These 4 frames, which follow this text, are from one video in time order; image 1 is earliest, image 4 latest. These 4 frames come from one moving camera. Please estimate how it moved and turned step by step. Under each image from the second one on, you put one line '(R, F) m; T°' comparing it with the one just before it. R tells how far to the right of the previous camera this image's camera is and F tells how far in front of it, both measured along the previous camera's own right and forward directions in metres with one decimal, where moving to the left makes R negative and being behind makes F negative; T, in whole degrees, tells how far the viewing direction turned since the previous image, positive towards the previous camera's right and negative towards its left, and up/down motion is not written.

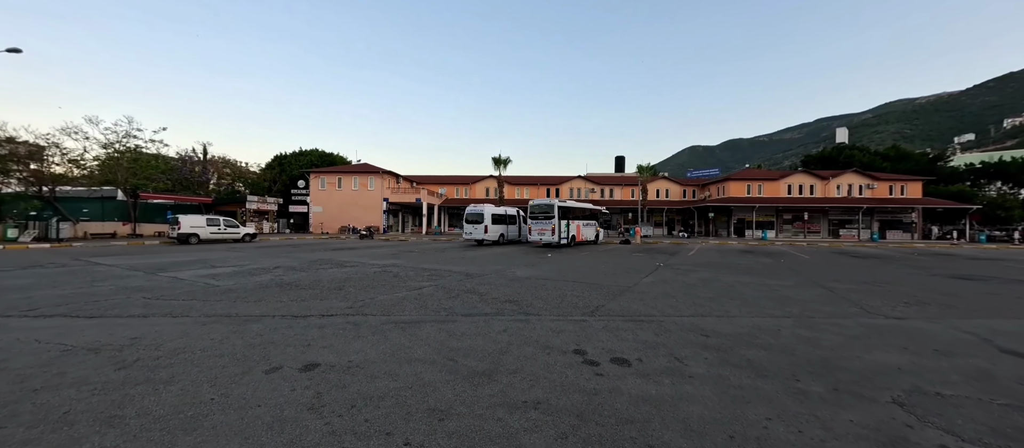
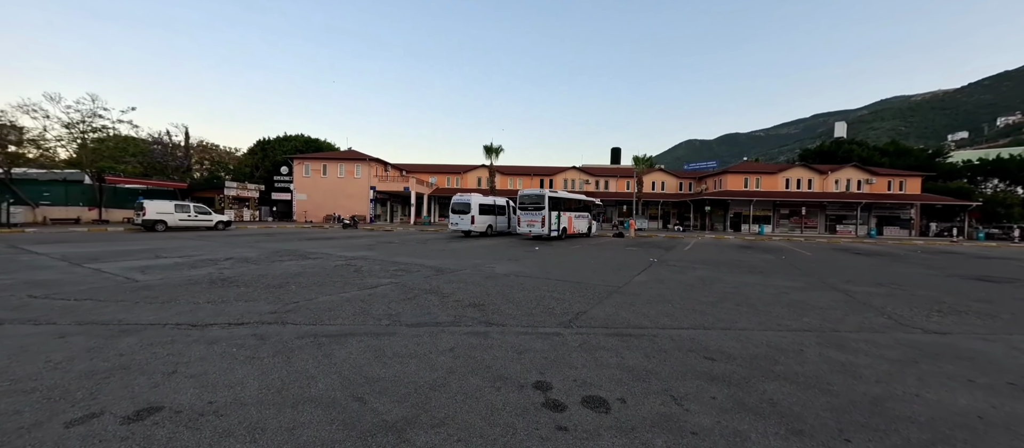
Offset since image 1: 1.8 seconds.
(+0.5, +1.3) m; +1°
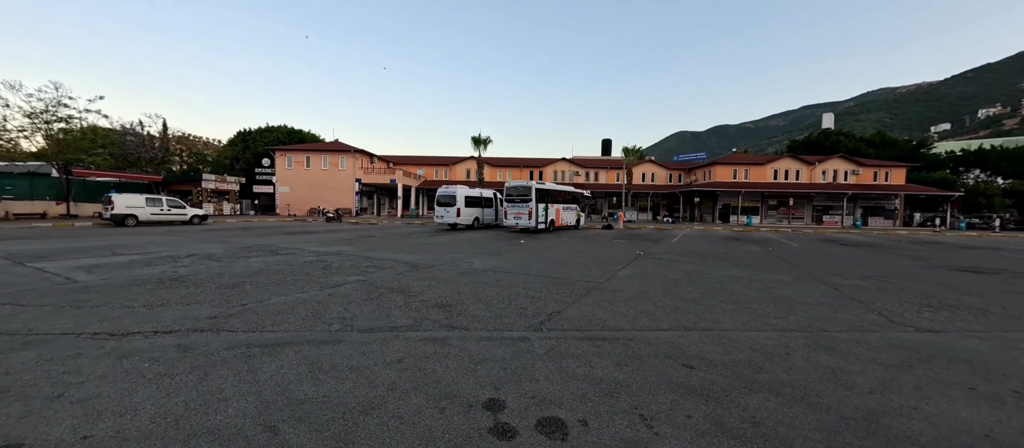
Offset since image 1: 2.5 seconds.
(+0.4, +0.5) m; +1°
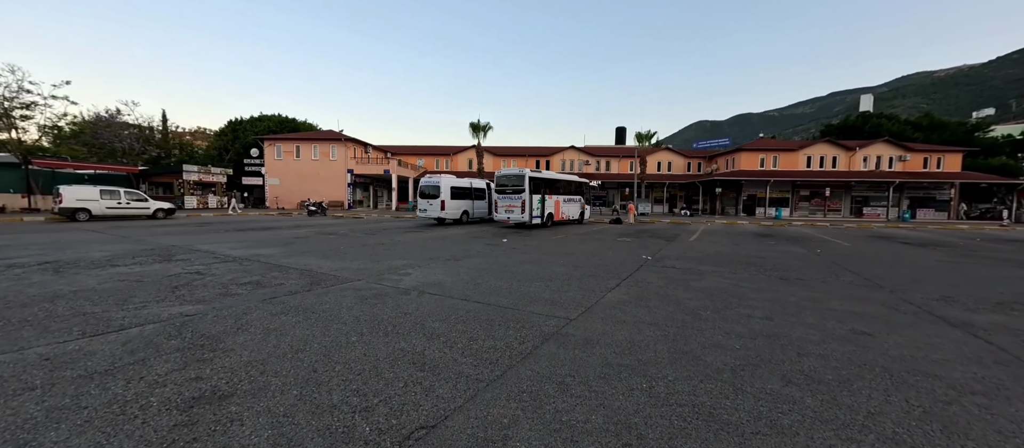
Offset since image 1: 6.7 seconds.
(+1.4, +3.1) m; -2°
